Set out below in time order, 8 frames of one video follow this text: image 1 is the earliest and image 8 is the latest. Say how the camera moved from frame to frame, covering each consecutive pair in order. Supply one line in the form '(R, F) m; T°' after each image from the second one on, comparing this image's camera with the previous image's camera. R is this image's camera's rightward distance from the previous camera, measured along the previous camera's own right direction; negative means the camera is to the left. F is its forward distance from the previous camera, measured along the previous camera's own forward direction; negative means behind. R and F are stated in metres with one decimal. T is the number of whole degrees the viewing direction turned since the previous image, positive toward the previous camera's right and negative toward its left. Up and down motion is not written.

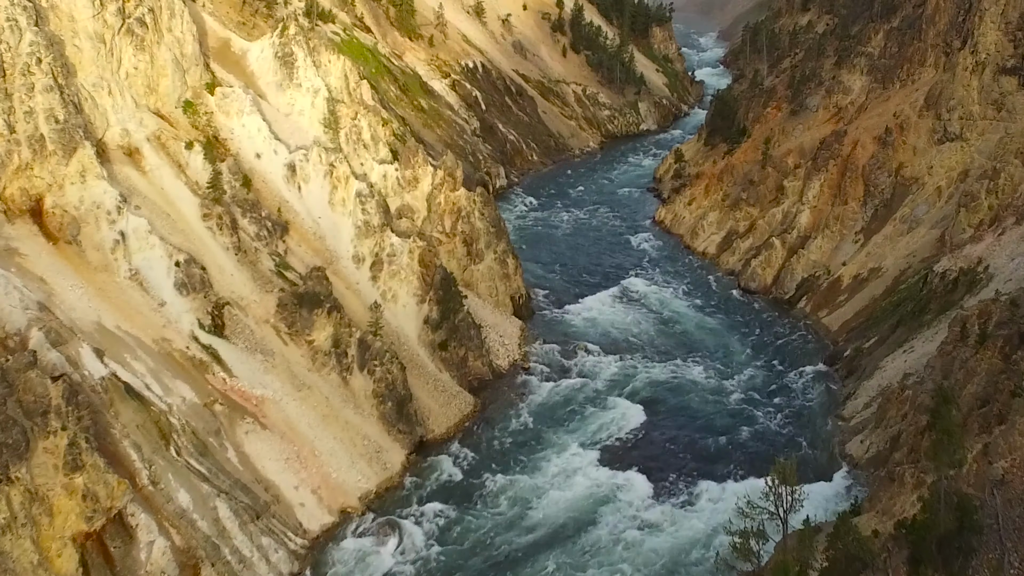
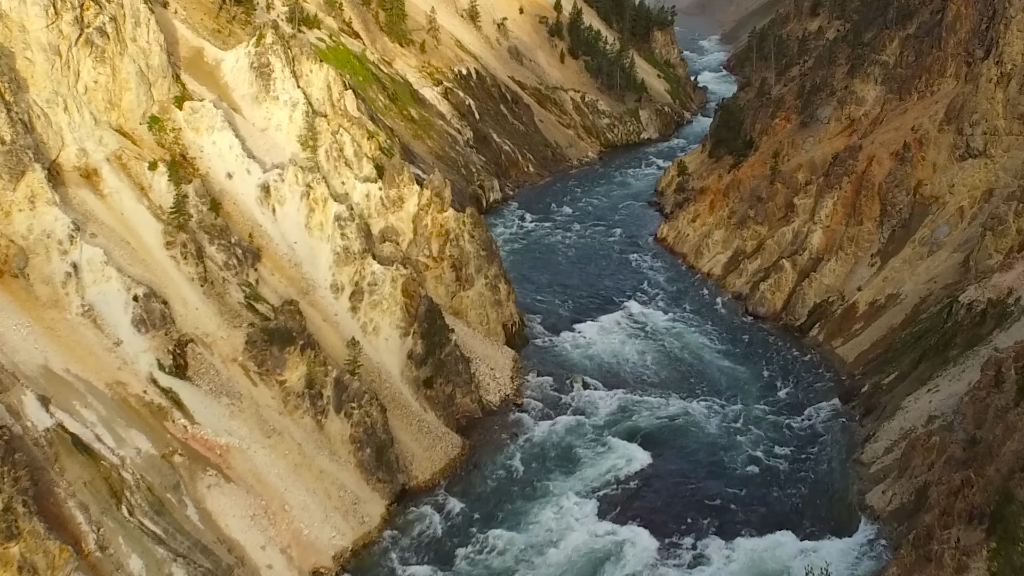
(+0.3, +2.9) m; 0°
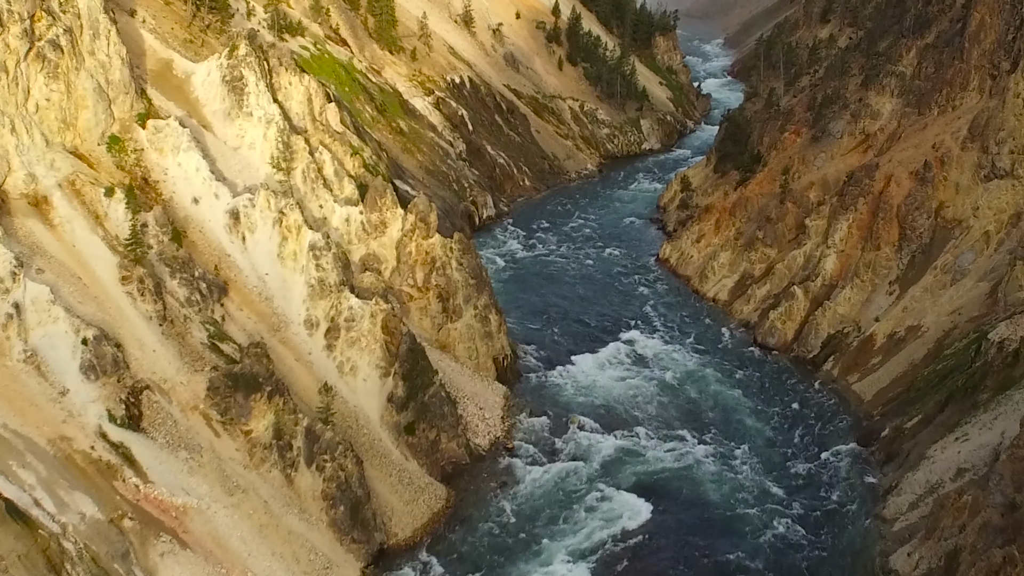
(+0.4, +2.9) m; 0°
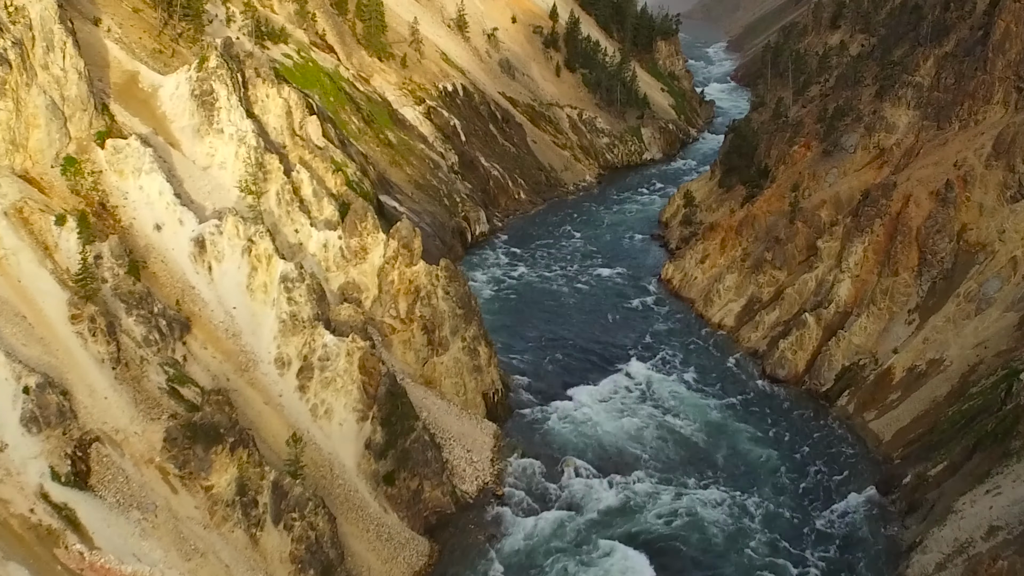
(+0.4, +2.7) m; 0°
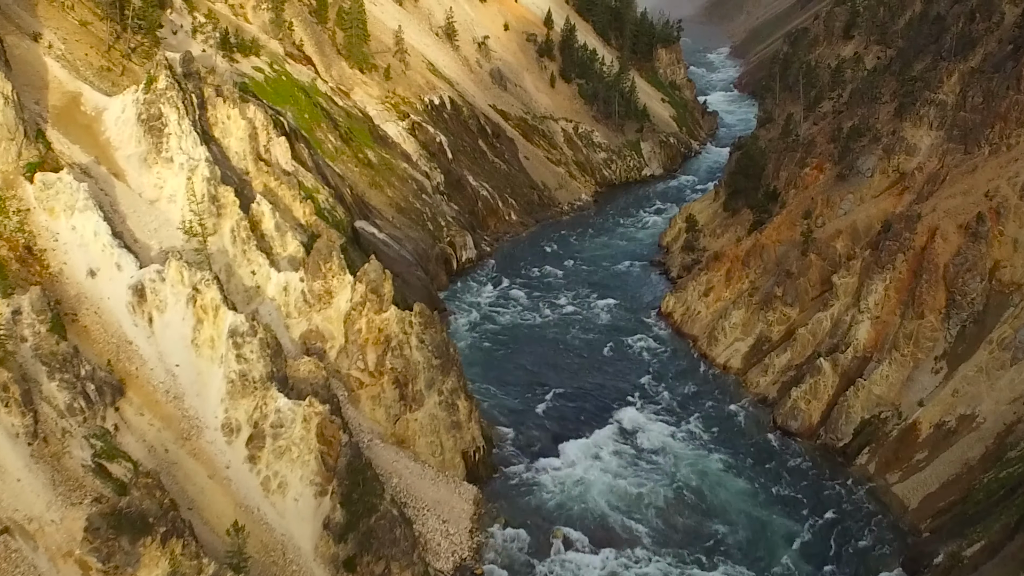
(+0.7, +3.6) m; 0°
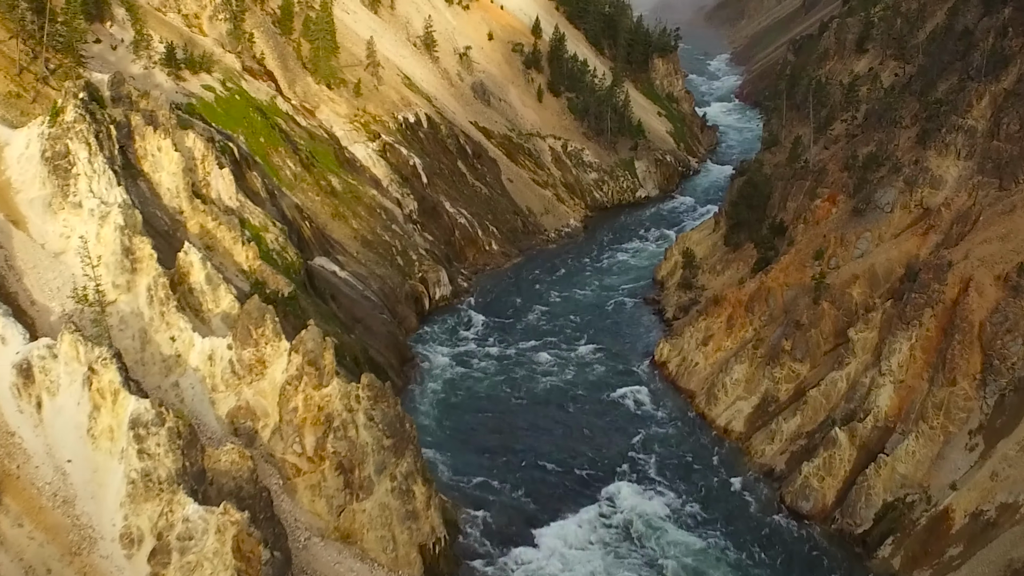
(+1.1, +4.6) m; 0°
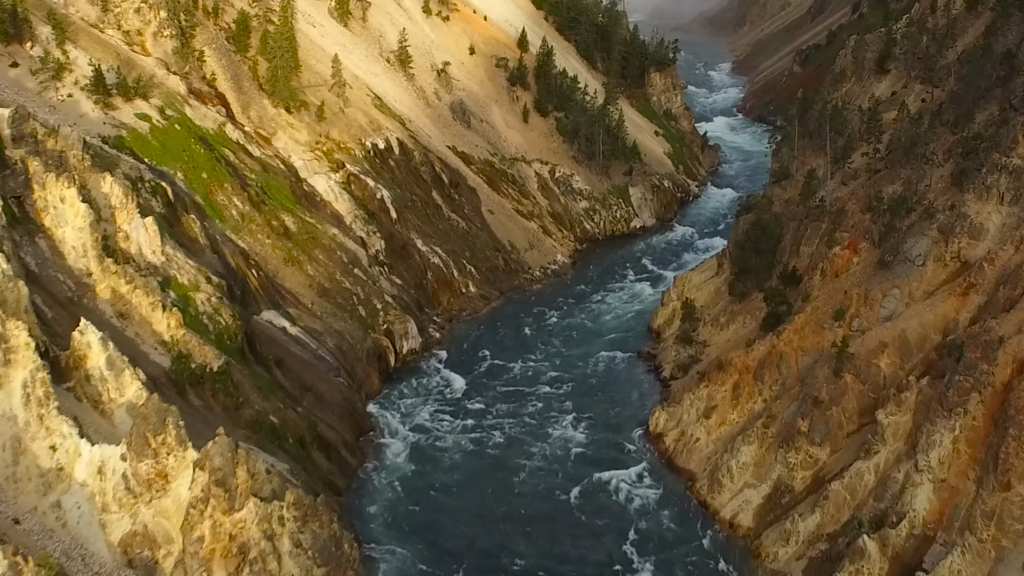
(+1.0, +5.0) m; 0°
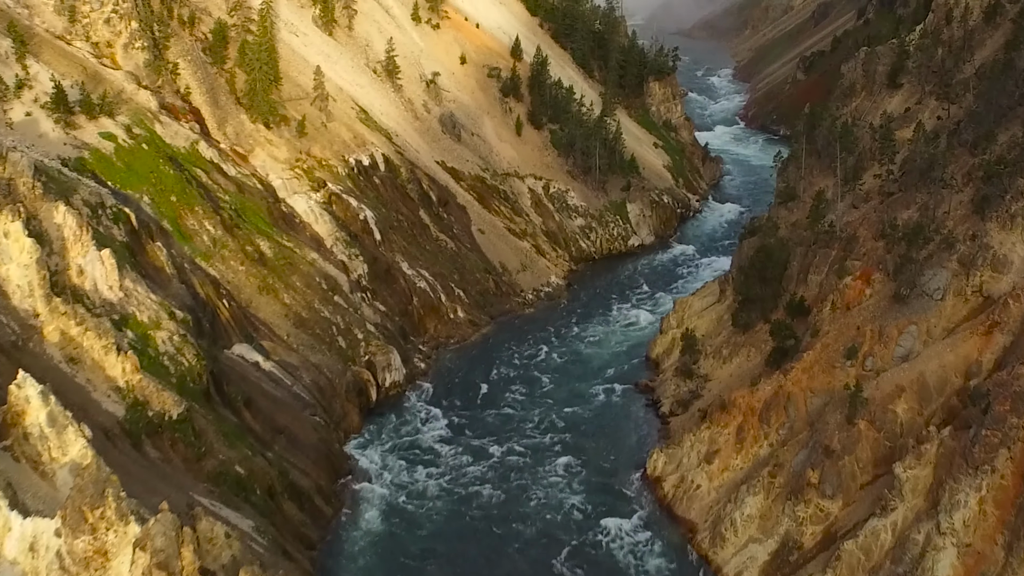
(+0.4, +2.3) m; 0°
